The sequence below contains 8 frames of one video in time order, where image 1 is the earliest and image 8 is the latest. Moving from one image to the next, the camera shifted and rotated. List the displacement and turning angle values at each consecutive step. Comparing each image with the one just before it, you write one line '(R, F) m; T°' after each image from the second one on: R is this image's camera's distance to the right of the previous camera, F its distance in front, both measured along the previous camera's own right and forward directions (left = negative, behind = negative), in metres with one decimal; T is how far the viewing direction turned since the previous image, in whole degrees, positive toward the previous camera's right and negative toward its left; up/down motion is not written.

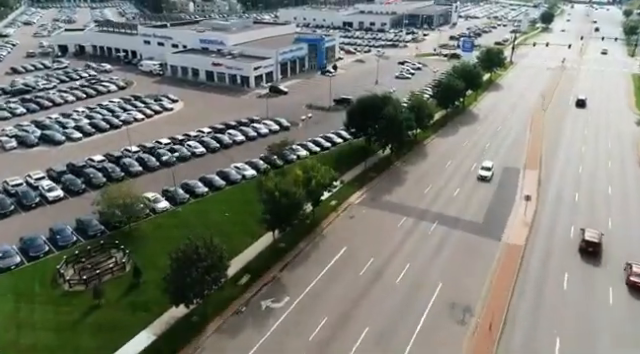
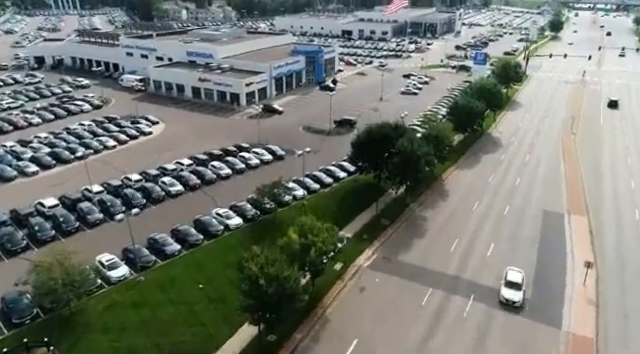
(-0.2, +8.0) m; 0°
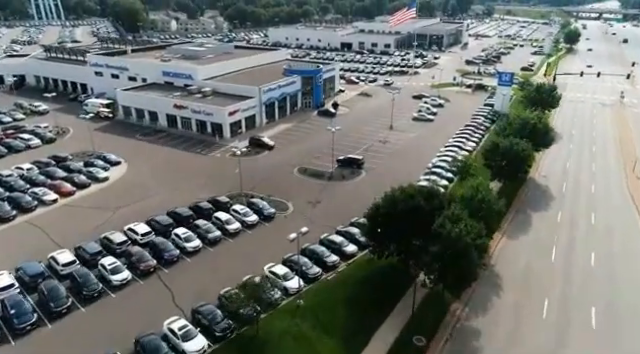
(-0.3, +11.7) m; 0°
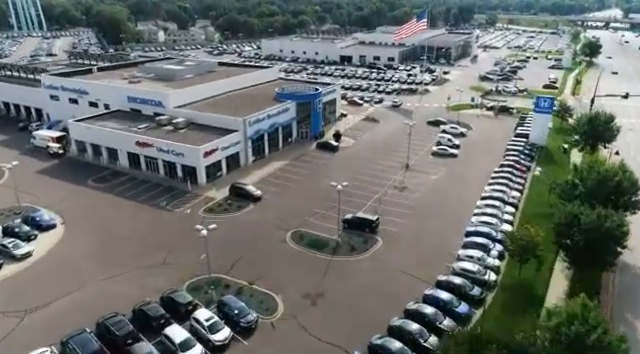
(-0.3, +12.2) m; 0°
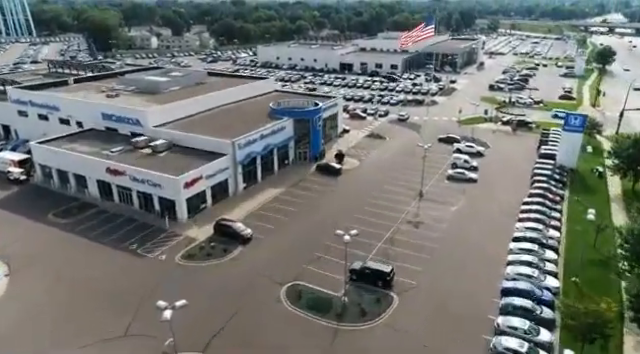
(-0.2, +6.7) m; 0°
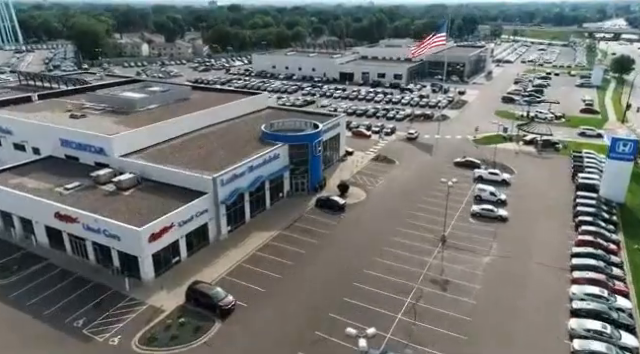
(-0.2, +8.0) m; 0°
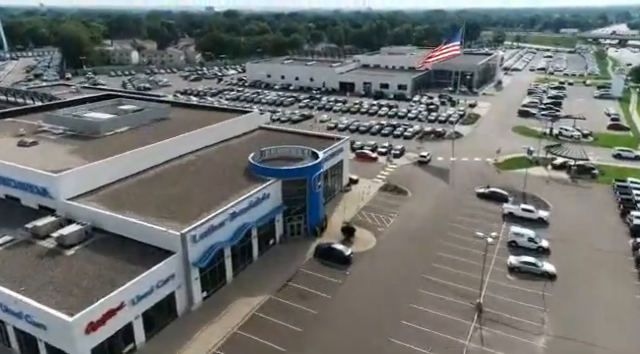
(-0.2, +8.2) m; 0°
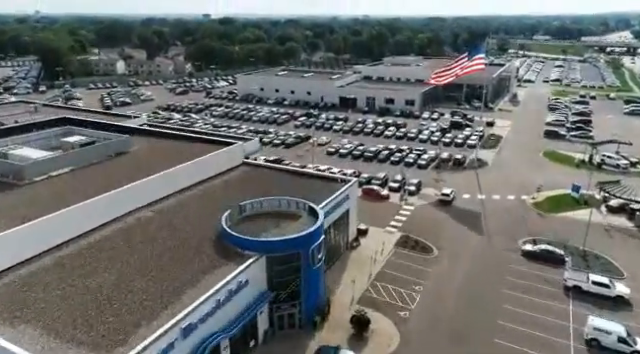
(-0.2, +10.8) m; 0°
